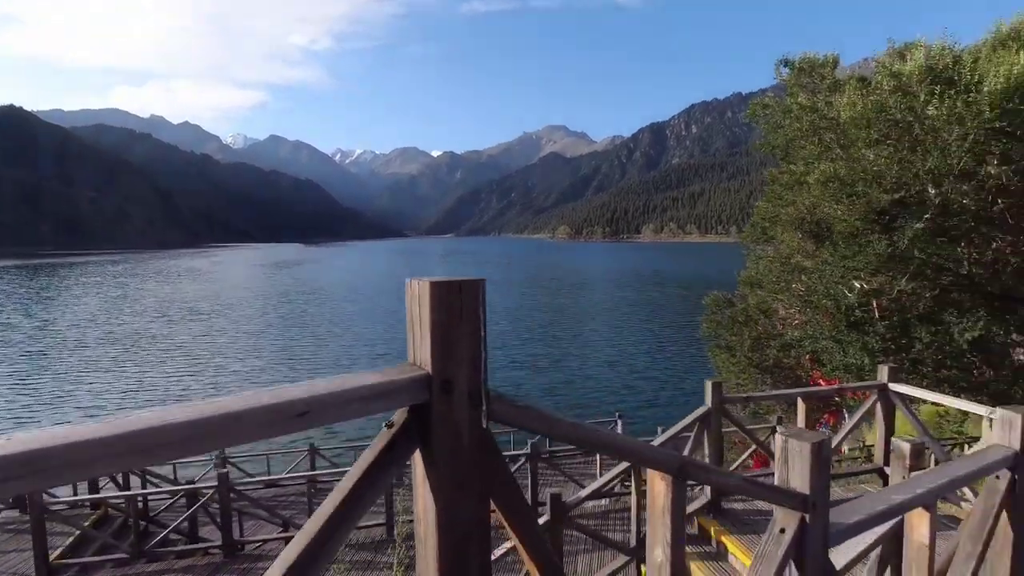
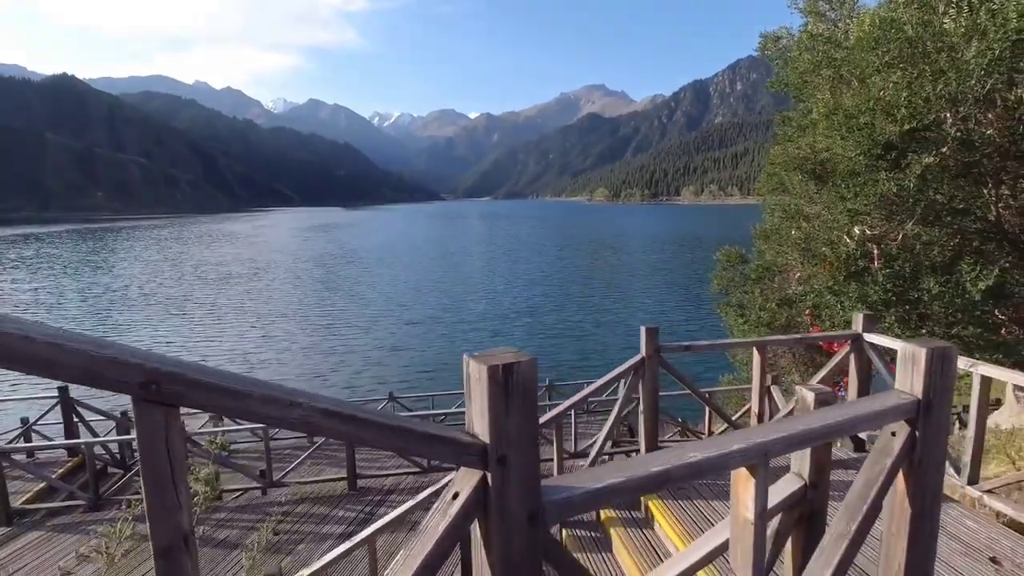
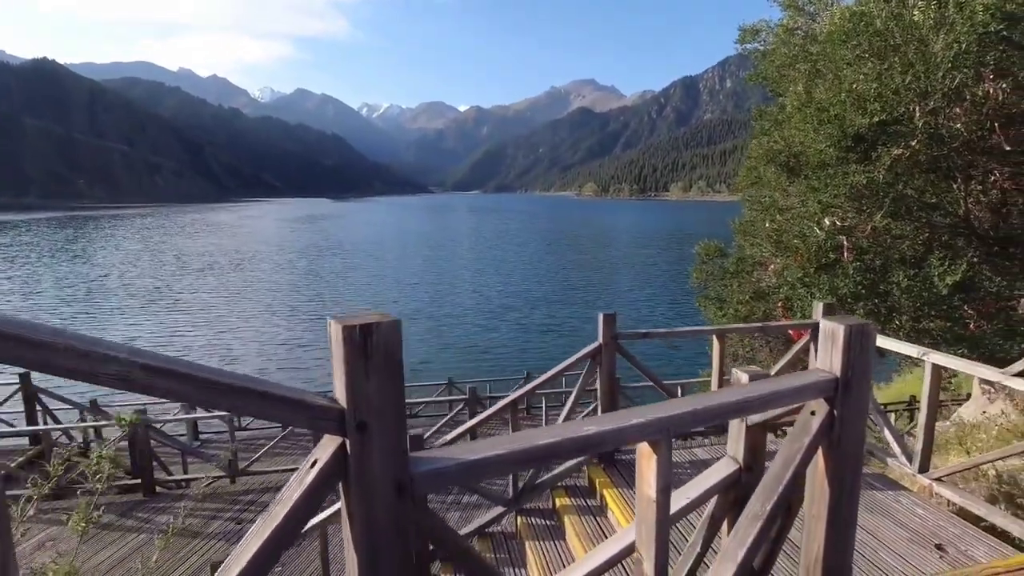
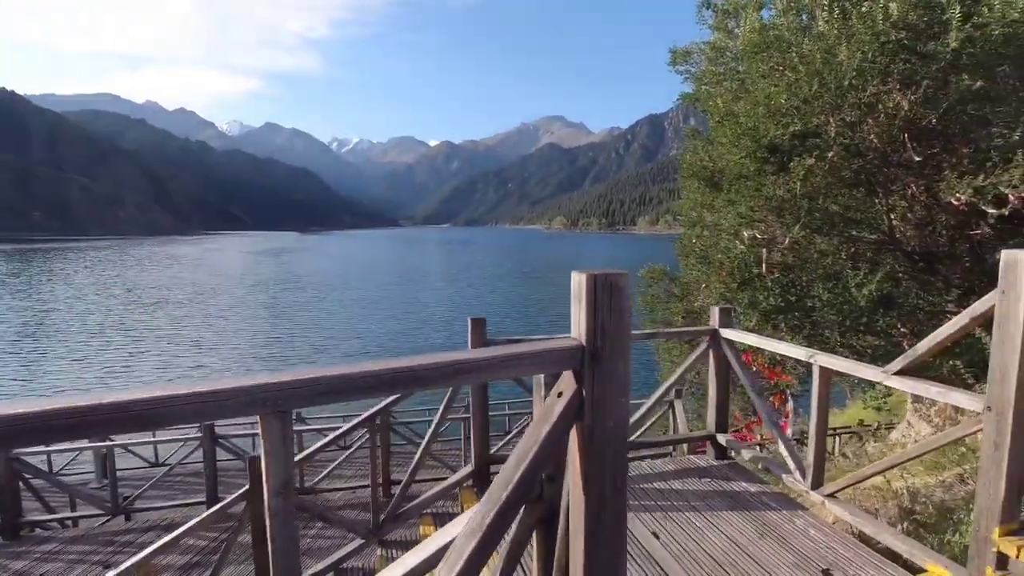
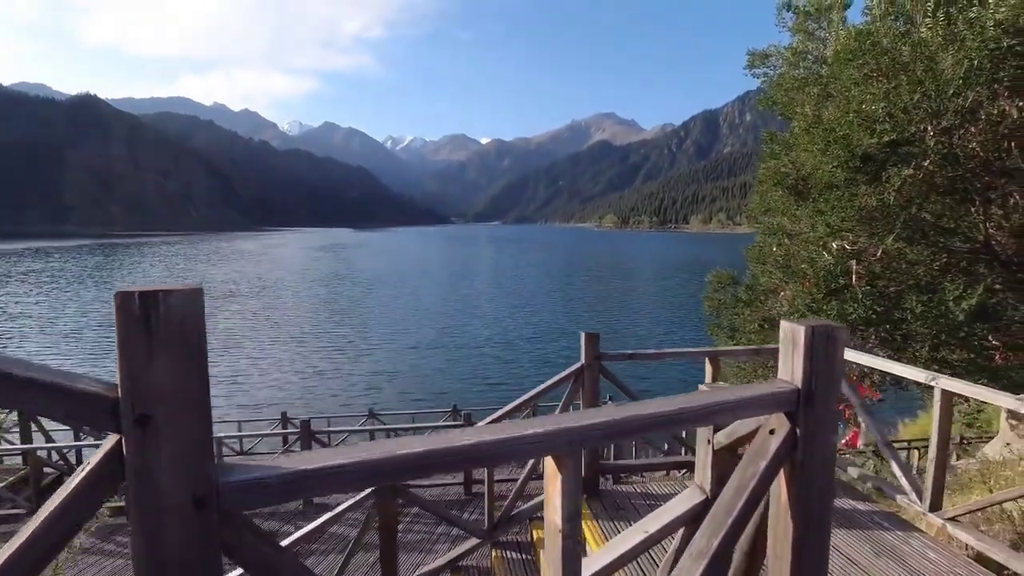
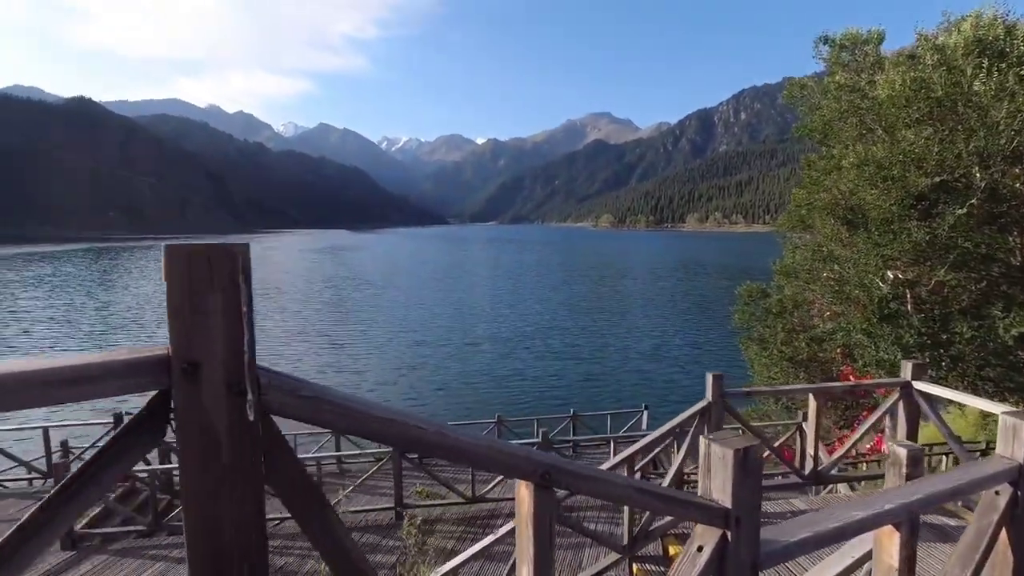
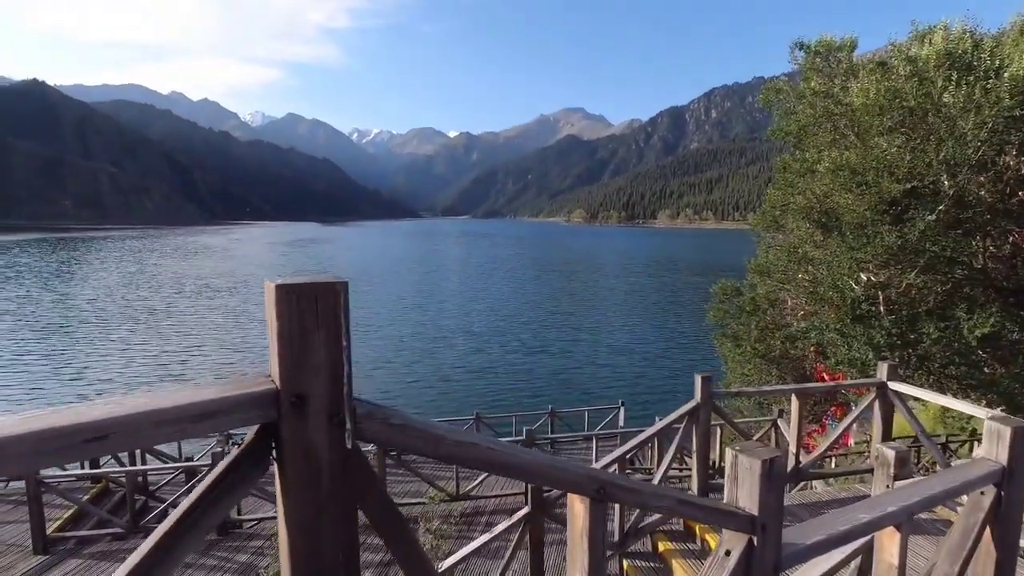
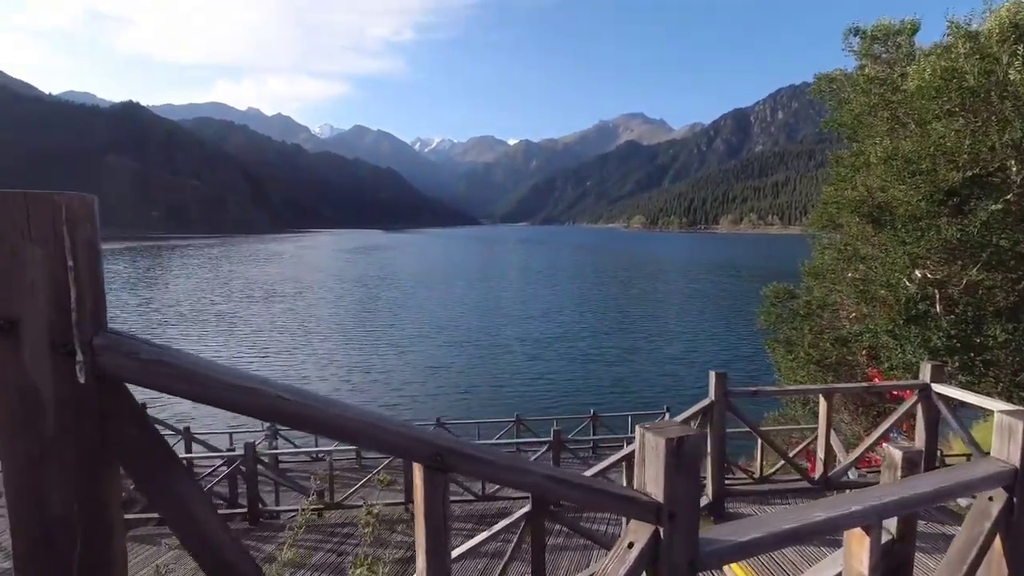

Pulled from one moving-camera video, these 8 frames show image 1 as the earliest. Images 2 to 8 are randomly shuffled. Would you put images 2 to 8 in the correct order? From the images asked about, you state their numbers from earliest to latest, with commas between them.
7, 6, 8, 2, 3, 5, 4
